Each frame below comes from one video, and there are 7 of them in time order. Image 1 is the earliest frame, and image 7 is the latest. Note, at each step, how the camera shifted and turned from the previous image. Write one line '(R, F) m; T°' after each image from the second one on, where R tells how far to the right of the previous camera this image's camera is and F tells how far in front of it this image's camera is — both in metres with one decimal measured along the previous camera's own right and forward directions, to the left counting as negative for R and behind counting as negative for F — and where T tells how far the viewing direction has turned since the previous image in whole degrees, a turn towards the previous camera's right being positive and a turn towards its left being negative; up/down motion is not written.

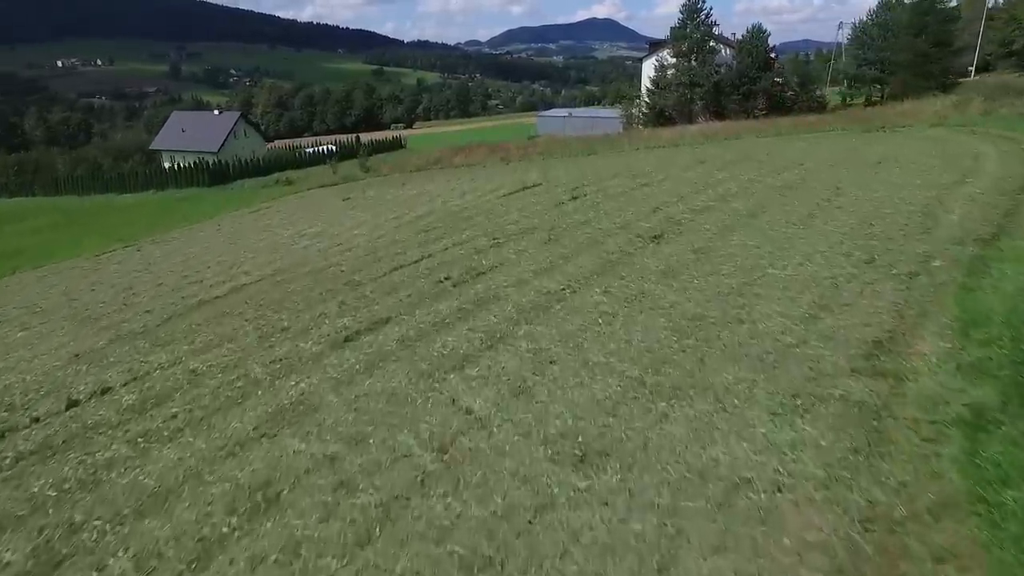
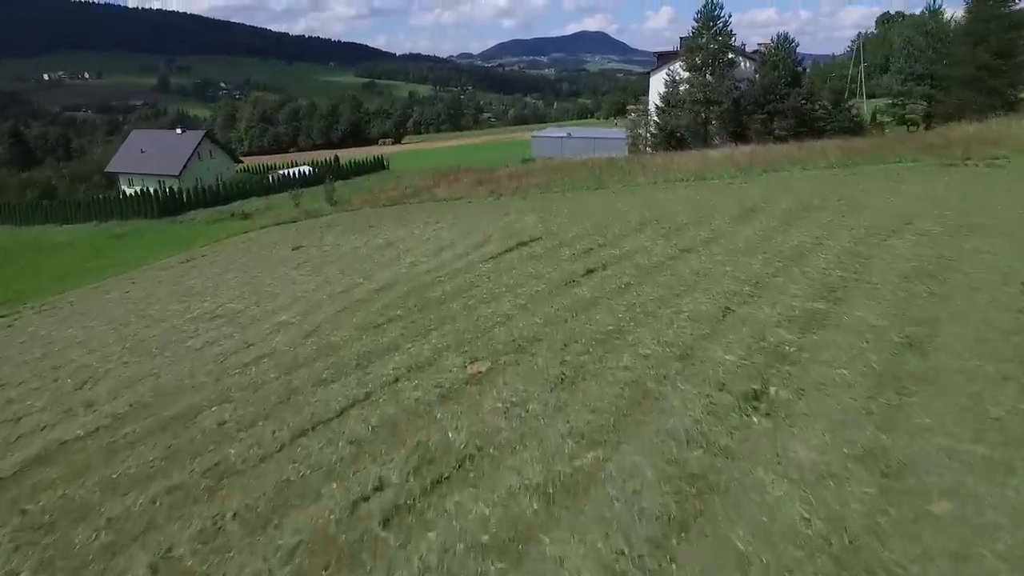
(0.0, +4.3) m; +1°
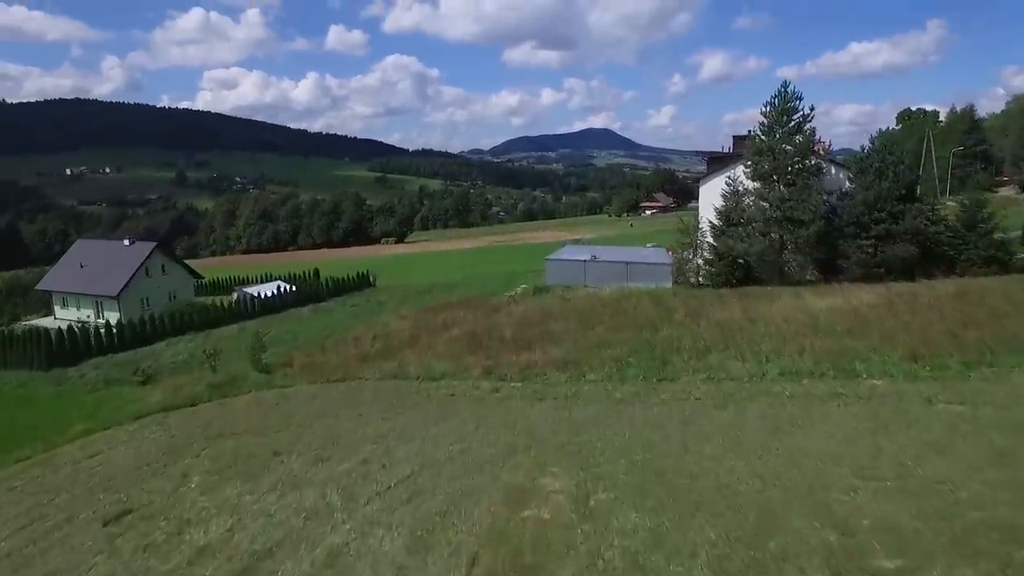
(0.0, +8.1) m; -1°
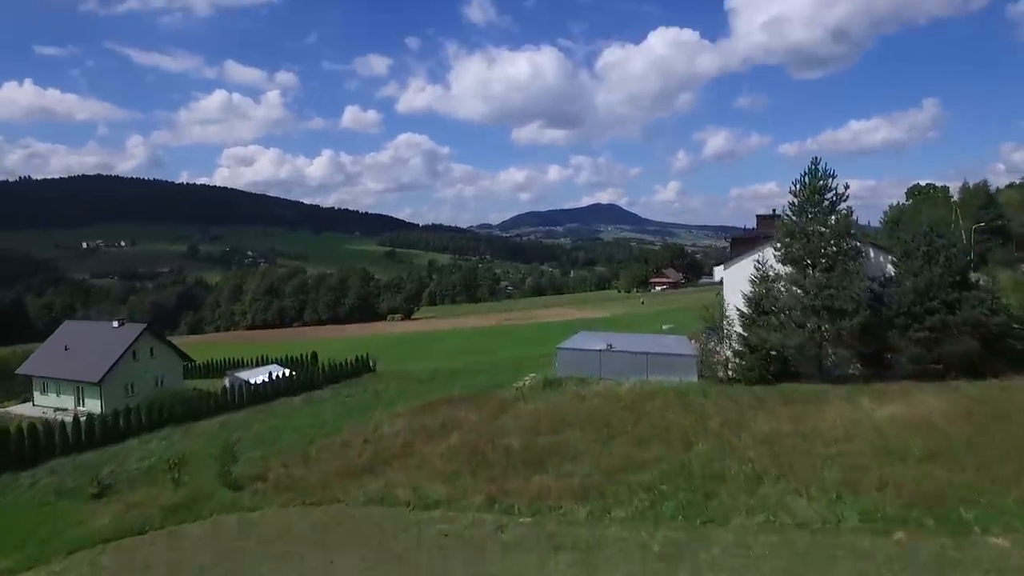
(0.0, +2.2) m; -1°
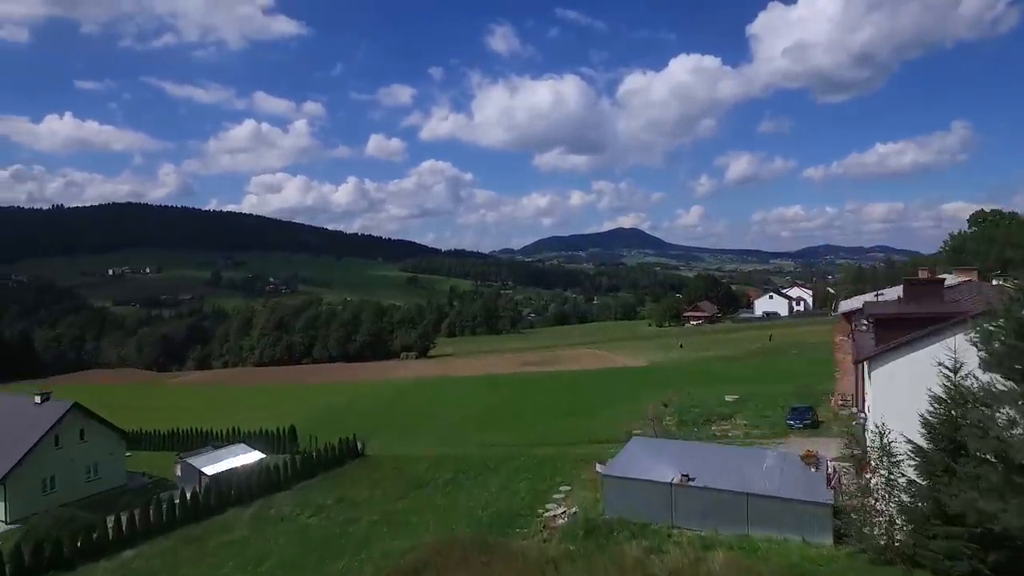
(-0.1, +8.2) m; -2°
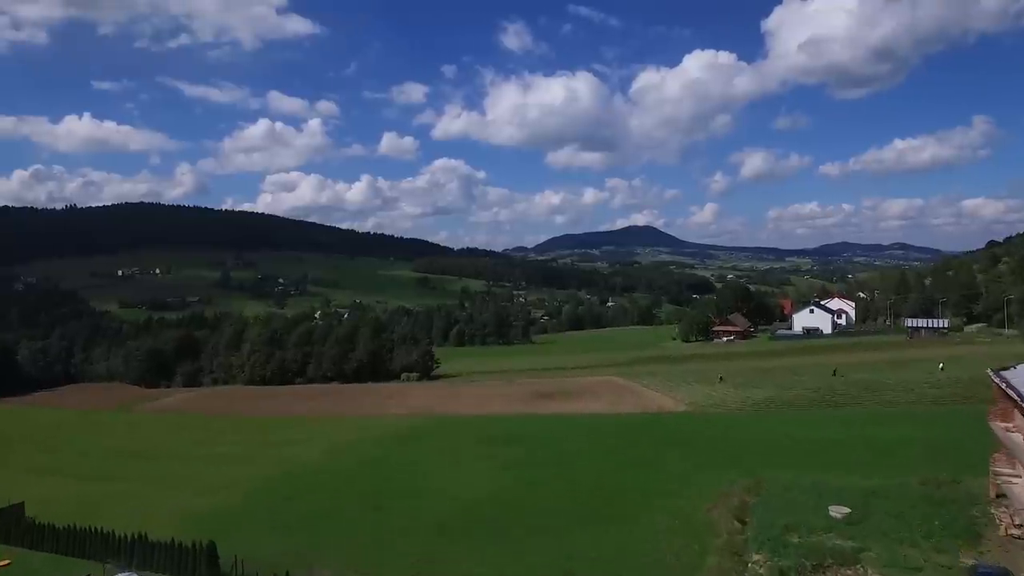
(+0.1, +10.5) m; -1°
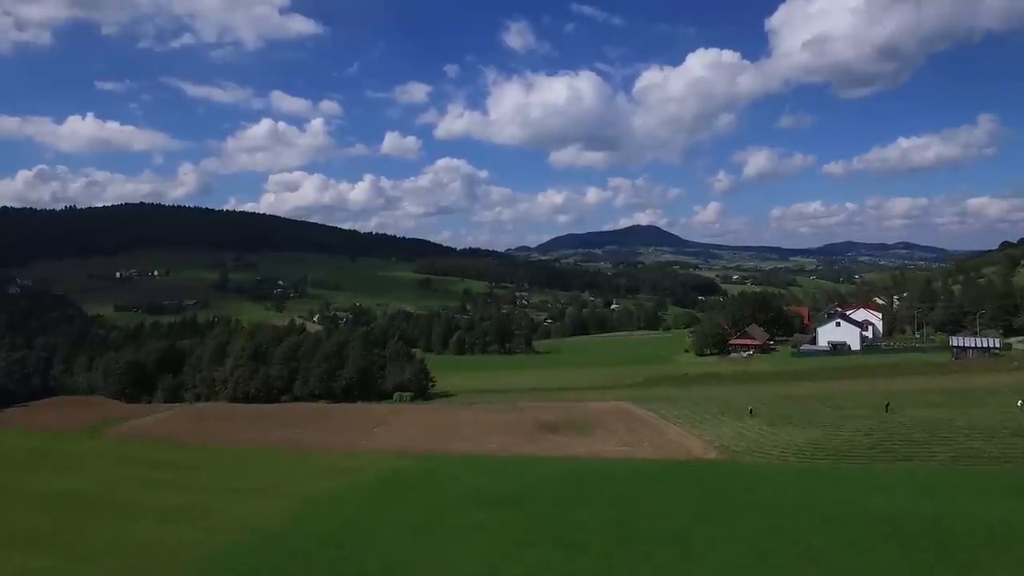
(+0.2, +7.7) m; 0°
